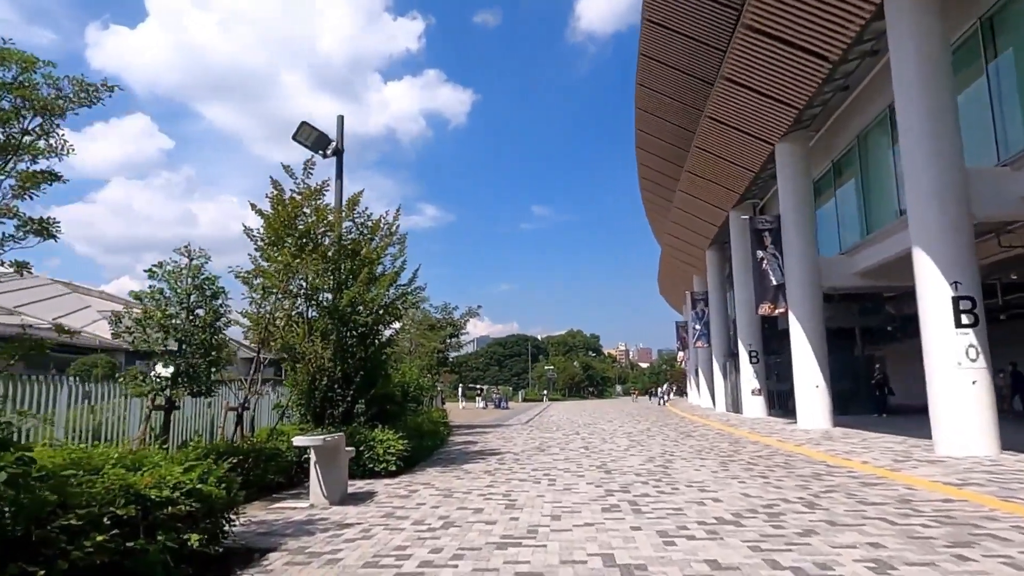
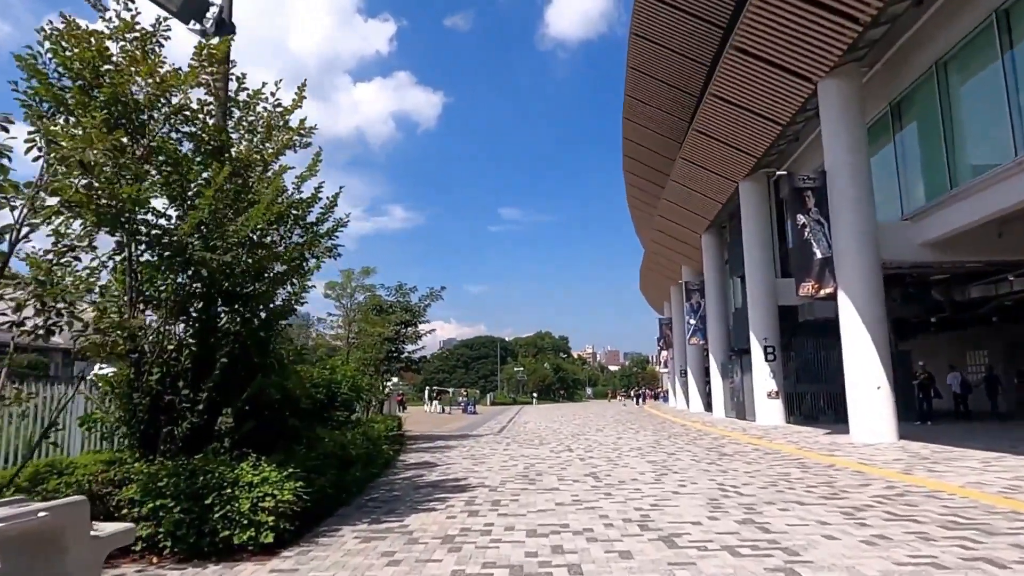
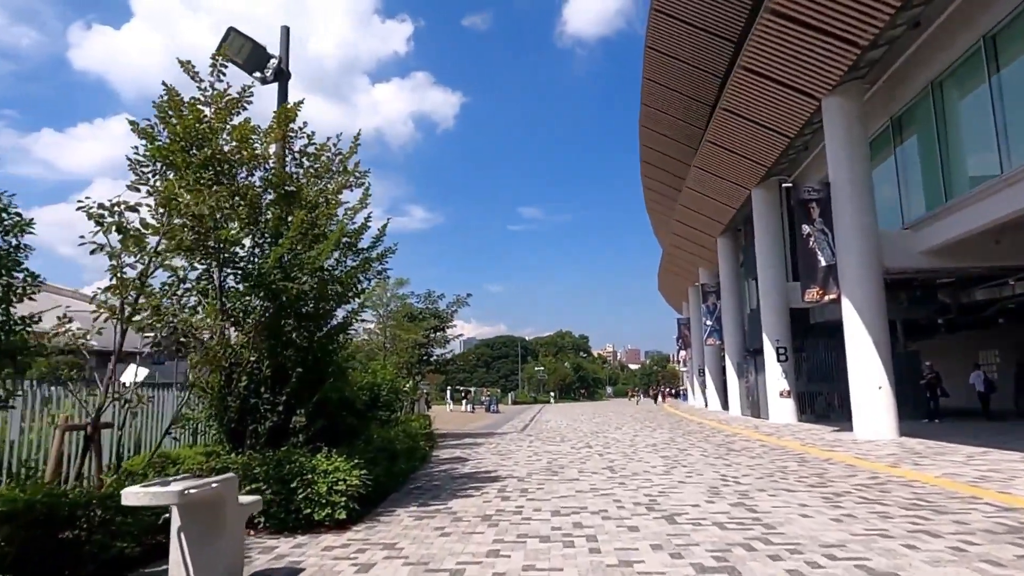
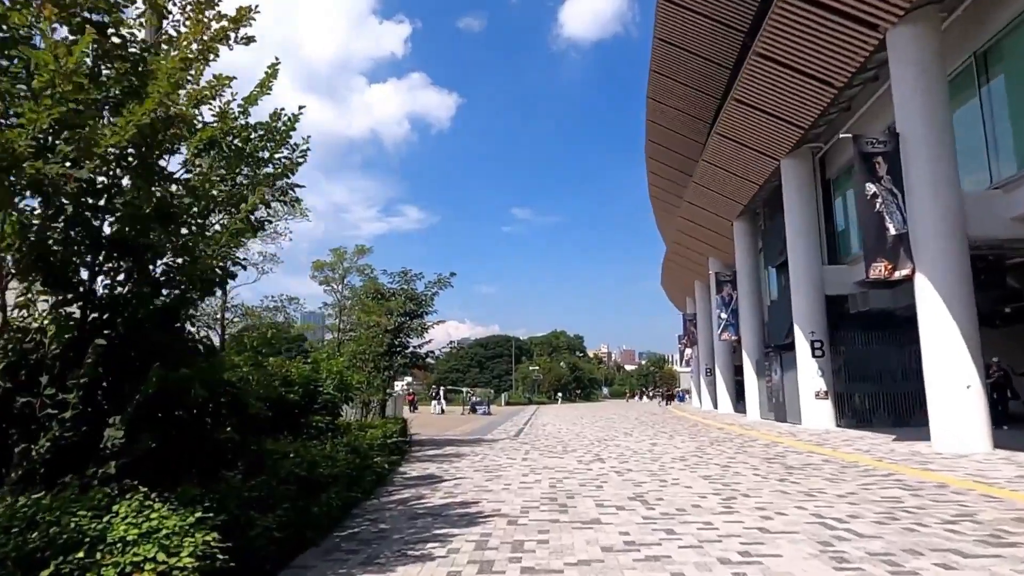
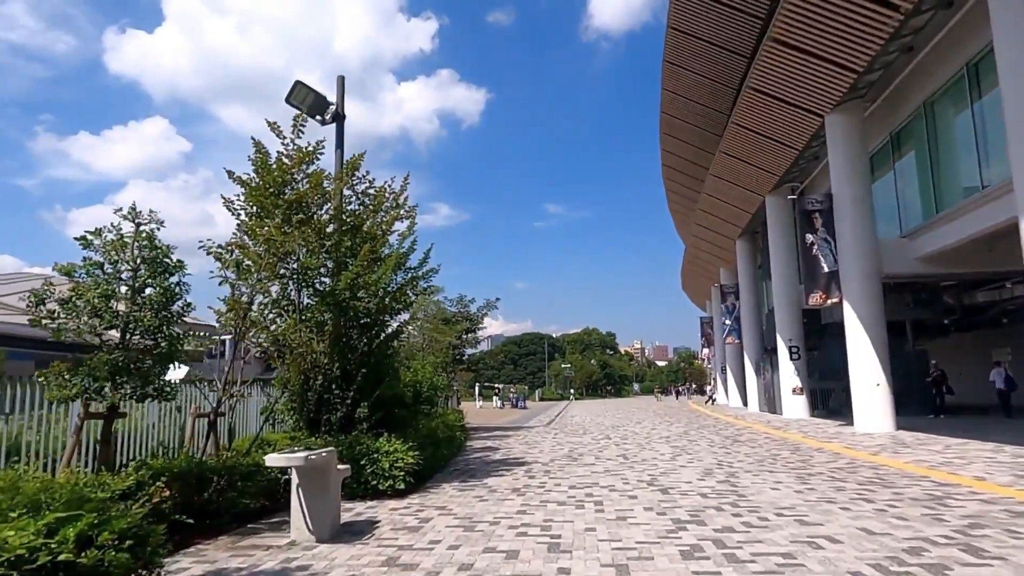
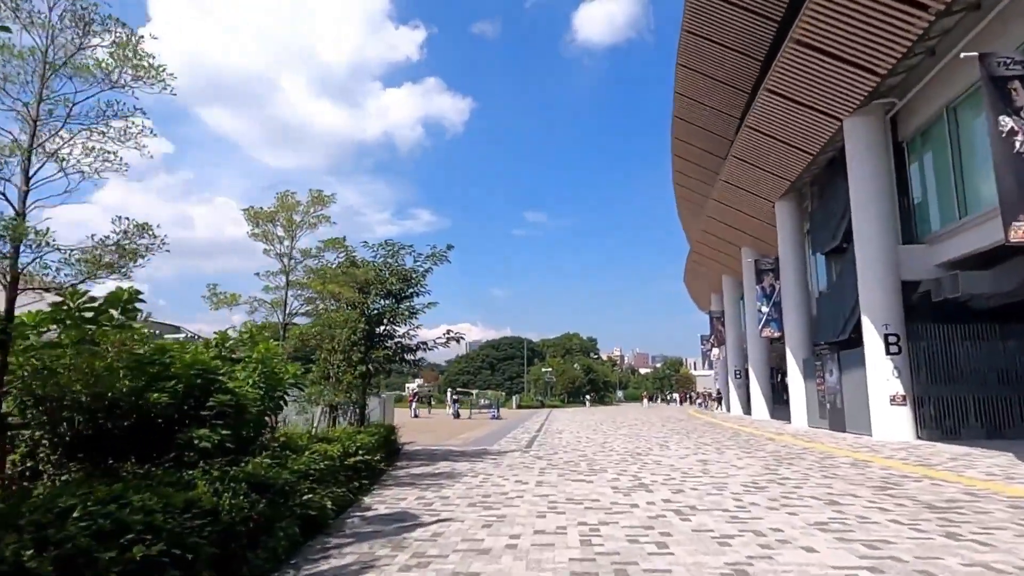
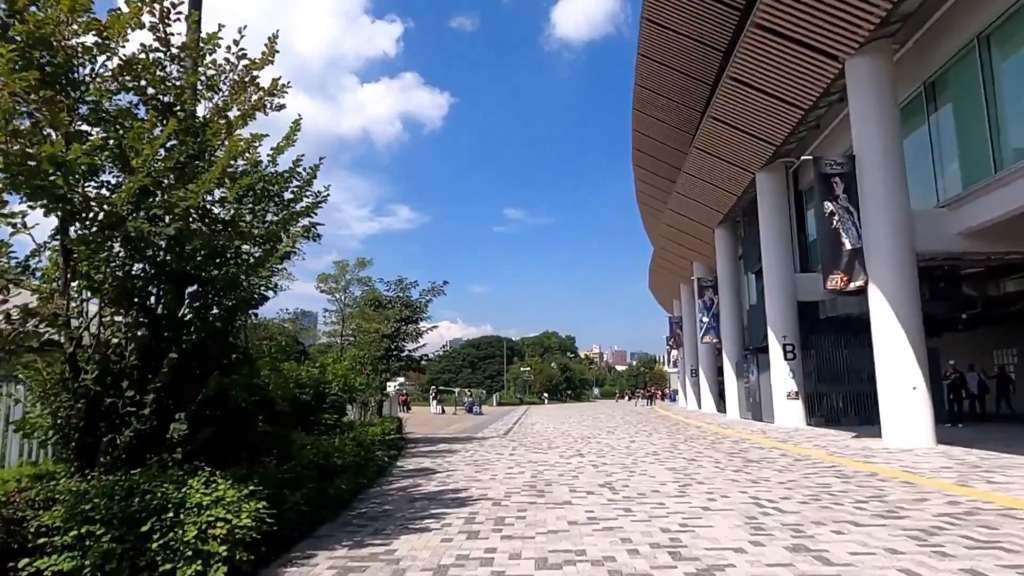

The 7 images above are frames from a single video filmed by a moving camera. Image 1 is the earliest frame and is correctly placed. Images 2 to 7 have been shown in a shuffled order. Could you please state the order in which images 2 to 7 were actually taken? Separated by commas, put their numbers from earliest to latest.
5, 3, 2, 7, 4, 6
